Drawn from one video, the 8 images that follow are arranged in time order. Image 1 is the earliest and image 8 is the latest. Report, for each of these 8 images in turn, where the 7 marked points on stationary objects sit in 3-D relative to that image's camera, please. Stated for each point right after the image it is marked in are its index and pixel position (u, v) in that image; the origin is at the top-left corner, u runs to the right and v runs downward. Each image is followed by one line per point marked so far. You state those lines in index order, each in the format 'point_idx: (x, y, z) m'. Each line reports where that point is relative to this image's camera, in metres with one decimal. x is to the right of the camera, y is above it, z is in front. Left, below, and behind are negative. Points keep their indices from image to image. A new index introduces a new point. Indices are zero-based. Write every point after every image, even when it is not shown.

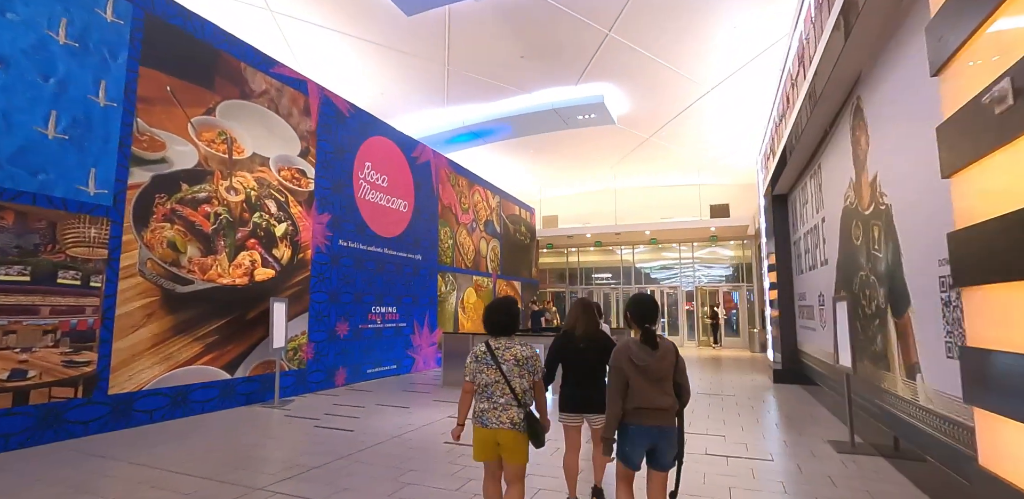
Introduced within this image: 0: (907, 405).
0: (+2.7, -1.0, +3.3) m
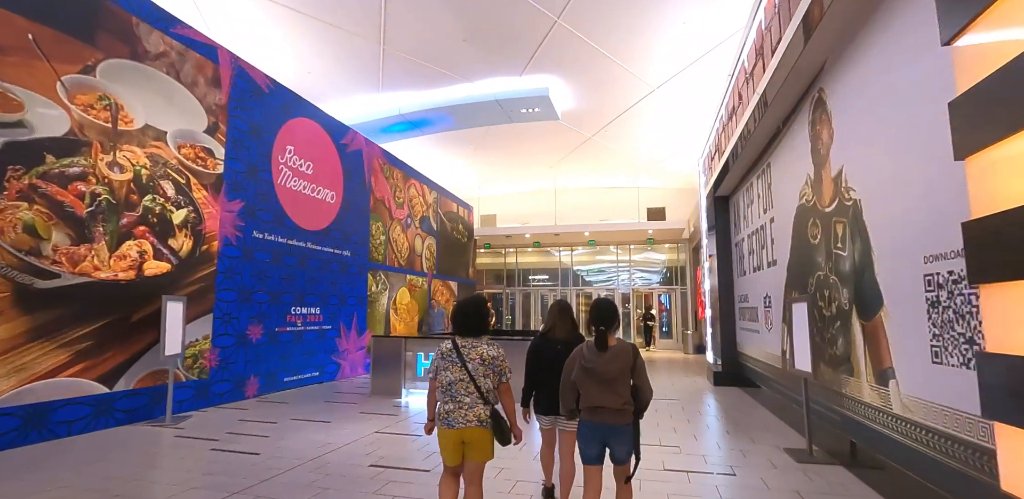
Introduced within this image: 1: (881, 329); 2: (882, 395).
0: (+2.3, -1.0, +3.1) m
1: (+2.2, -0.5, +3.0) m
2: (+2.3, -0.9, +3.0) m
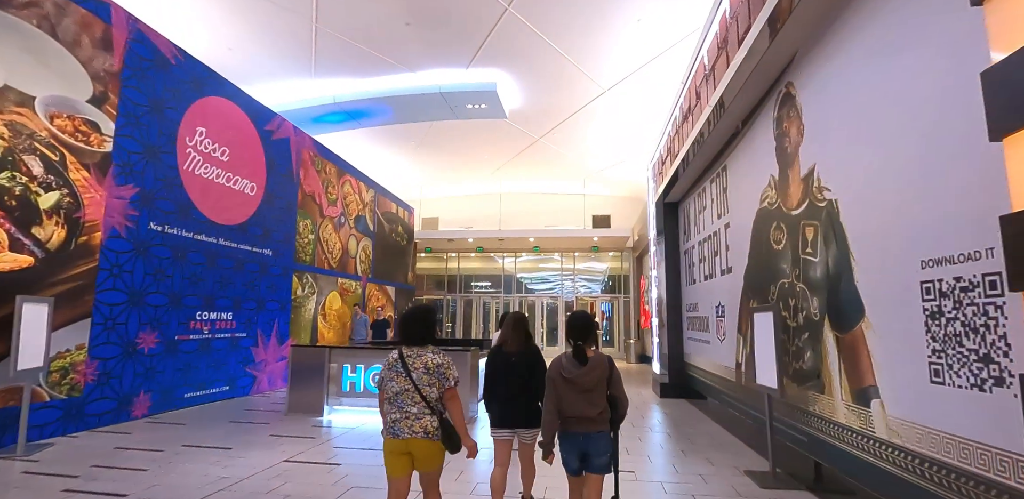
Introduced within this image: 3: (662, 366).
0: (+1.9, -1.1, +2.8) m
1: (+1.9, -0.5, +2.7) m
2: (+1.9, -0.9, +2.7) m
3: (+2.3, -1.8, +7.6) m
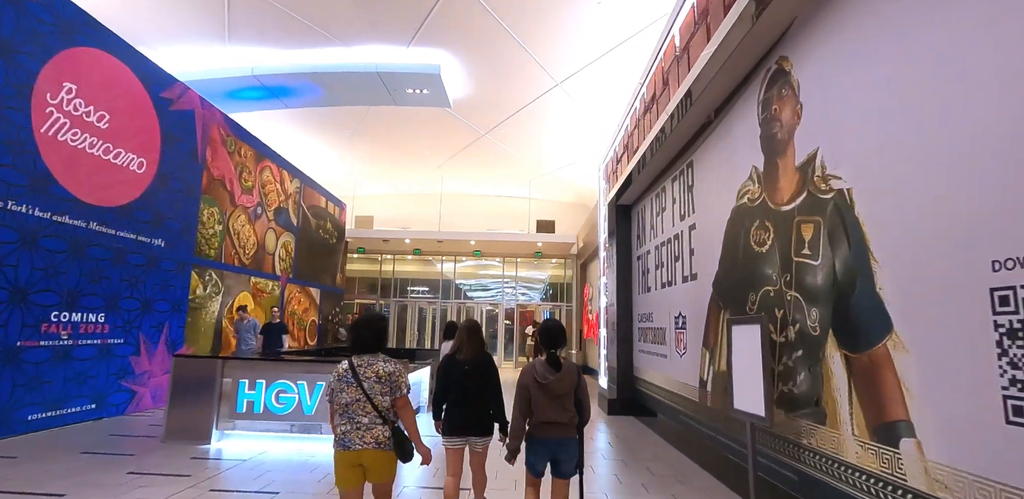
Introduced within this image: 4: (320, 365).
0: (+1.6, -1.1, +2.3) m
1: (+1.6, -0.5, +2.2) m
2: (+1.6, -0.9, +2.2) m
3: (+1.4, -1.9, +7.0) m
4: (-1.8, -1.1, +4.7) m
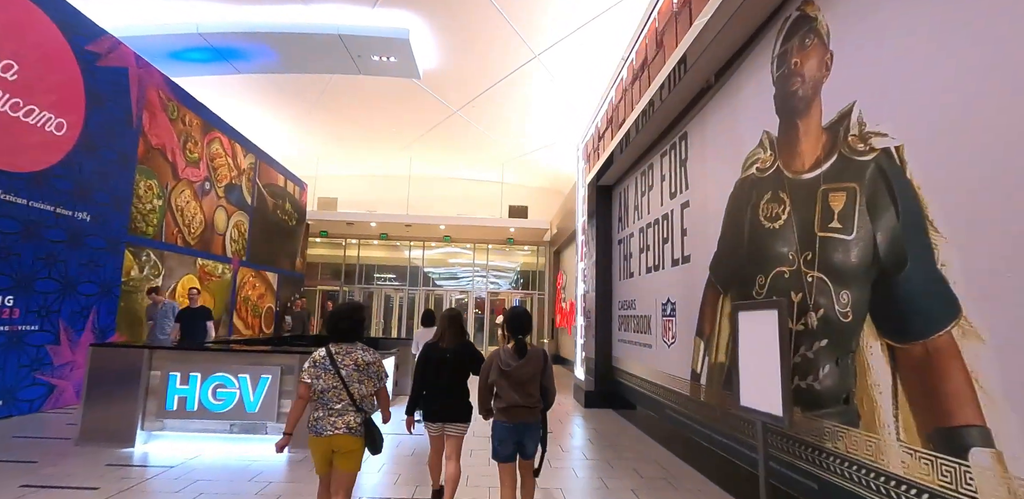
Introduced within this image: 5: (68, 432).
0: (+1.6, -0.9, +1.9) m
1: (+1.6, -0.4, +1.8) m
2: (+1.6, -0.8, +1.8) m
3: (+1.0, -1.6, +6.6) m
4: (-2.0, -0.9, +4.1) m
5: (-4.0, -1.6, +4.4) m
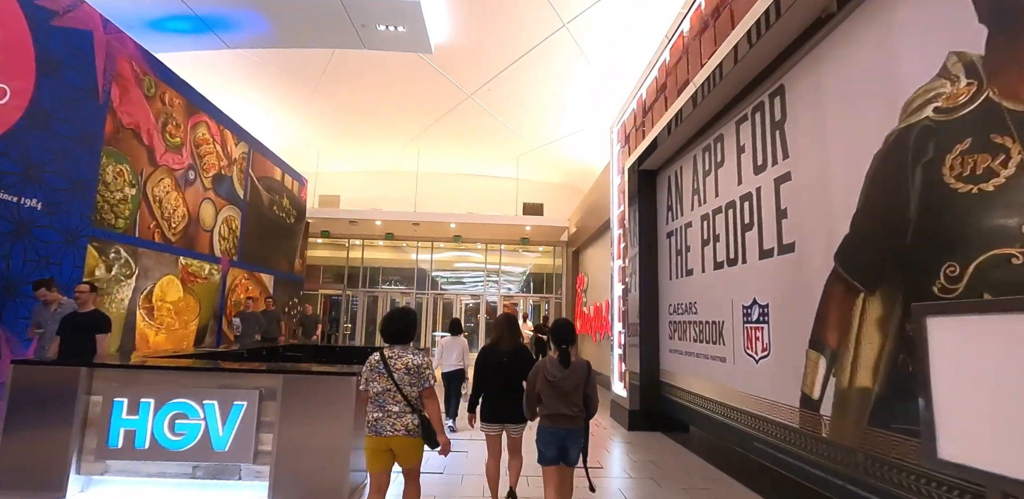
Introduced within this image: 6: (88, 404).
0: (+1.8, -0.8, +0.9) m
1: (+1.9, -0.3, +0.8) m
2: (+1.9, -0.7, +0.8) m
3: (+1.4, -1.6, +5.6) m
4: (-1.7, -0.8, +3.1) m
5: (-3.7, -1.6, +3.5) m
6: (-2.7, -1.0, +3.1) m
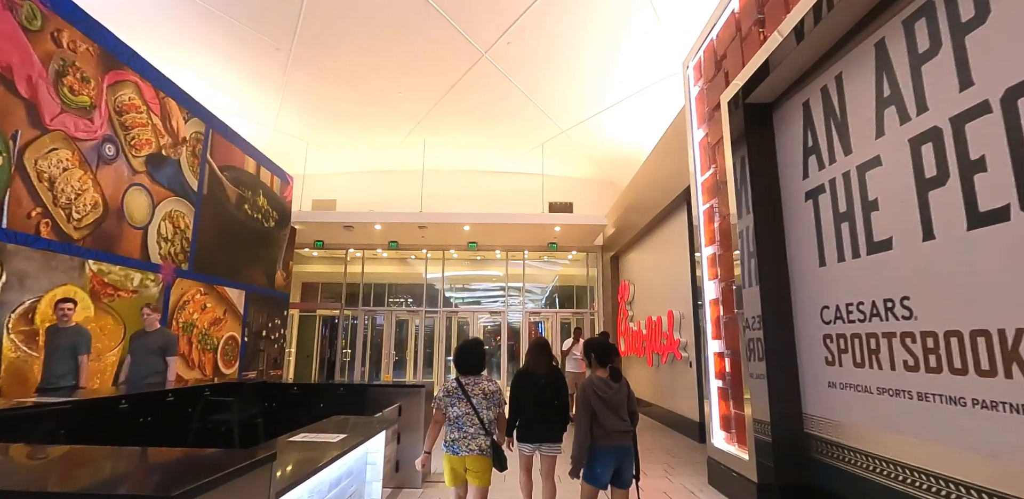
0: (+2.0, -0.4, -1.2) m
1: (+2.0, +0.1, -1.3) m
2: (+2.0, -0.3, -1.3) m
3: (+1.7, -1.4, +3.5) m
4: (-1.5, -0.6, +1.1) m
5: (-3.4, -1.4, +1.5) m
6: (-2.4, -0.8, +1.2) m
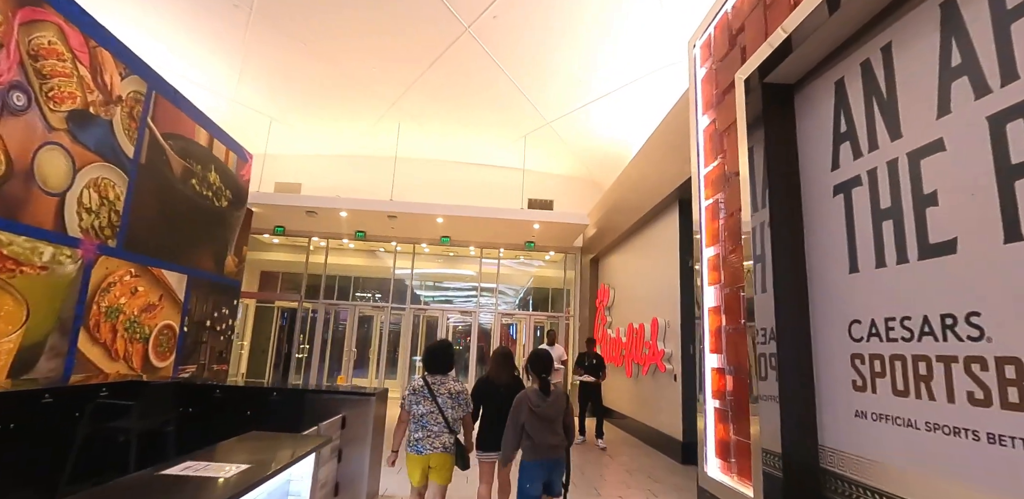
0: (+2.1, -0.4, -1.7) m
1: (+2.1, +0.1, -1.8) m
2: (+2.1, -0.3, -1.8) m
3: (+1.5, -1.4, +3.0) m
4: (-1.5, -0.4, +0.5) m
5: (-3.5, -1.2, +0.8) m
6: (-2.5, -0.6, +0.5) m
